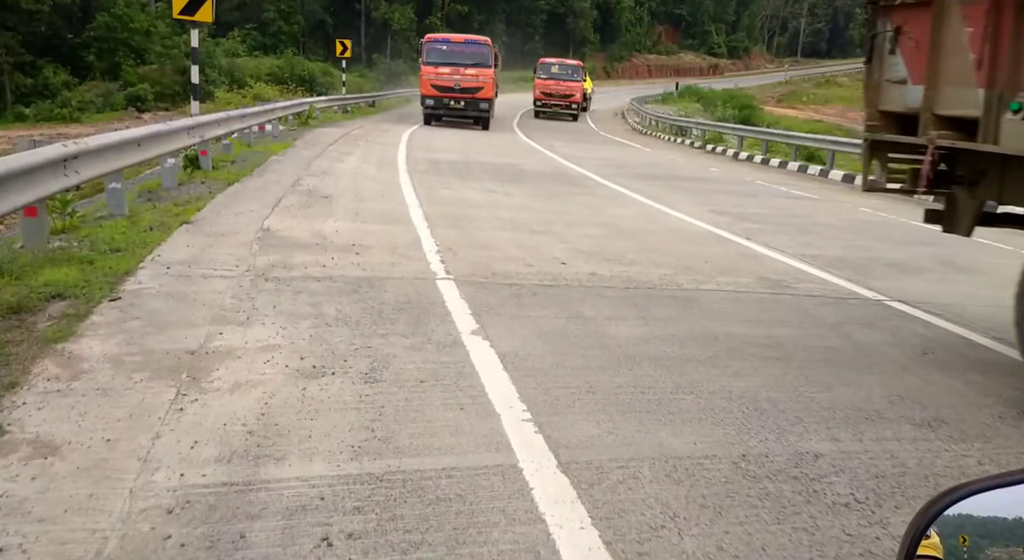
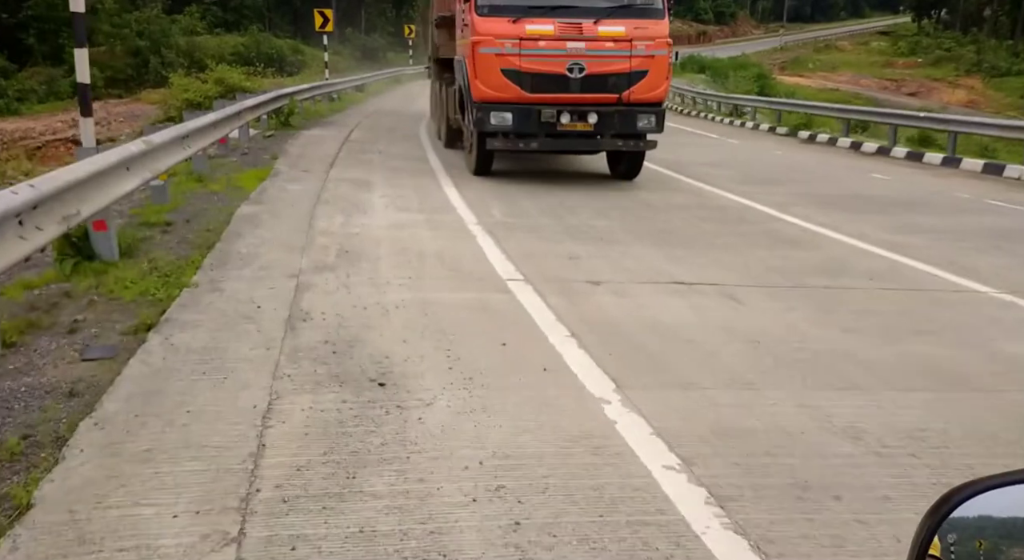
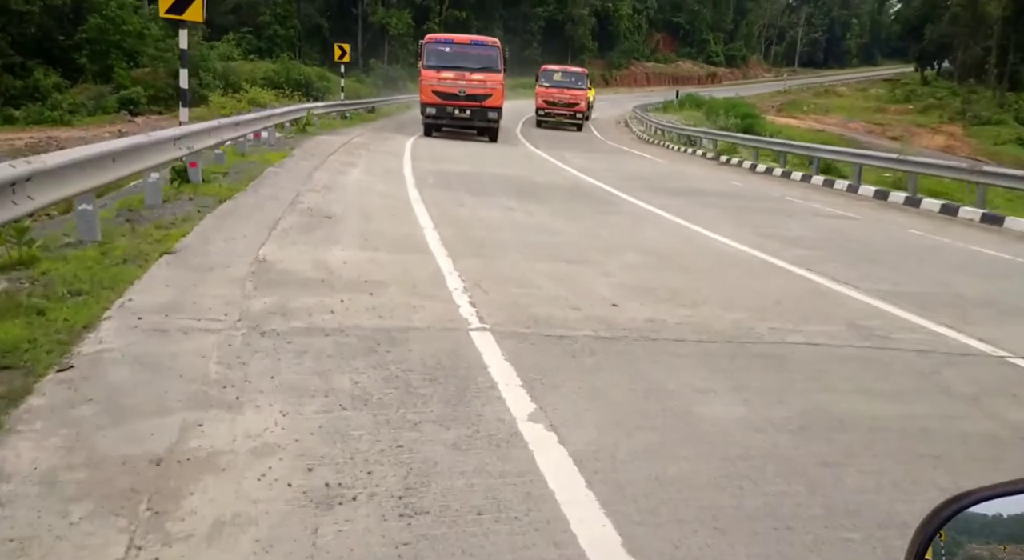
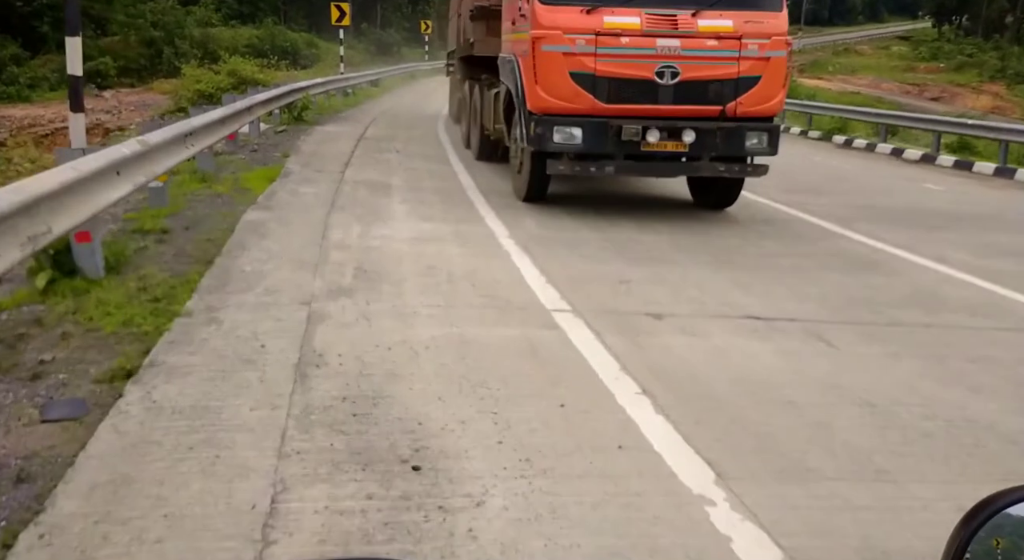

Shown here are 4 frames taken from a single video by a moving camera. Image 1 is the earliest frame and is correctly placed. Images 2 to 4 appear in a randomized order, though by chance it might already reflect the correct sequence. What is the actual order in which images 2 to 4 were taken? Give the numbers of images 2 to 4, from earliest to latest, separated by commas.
3, 2, 4
